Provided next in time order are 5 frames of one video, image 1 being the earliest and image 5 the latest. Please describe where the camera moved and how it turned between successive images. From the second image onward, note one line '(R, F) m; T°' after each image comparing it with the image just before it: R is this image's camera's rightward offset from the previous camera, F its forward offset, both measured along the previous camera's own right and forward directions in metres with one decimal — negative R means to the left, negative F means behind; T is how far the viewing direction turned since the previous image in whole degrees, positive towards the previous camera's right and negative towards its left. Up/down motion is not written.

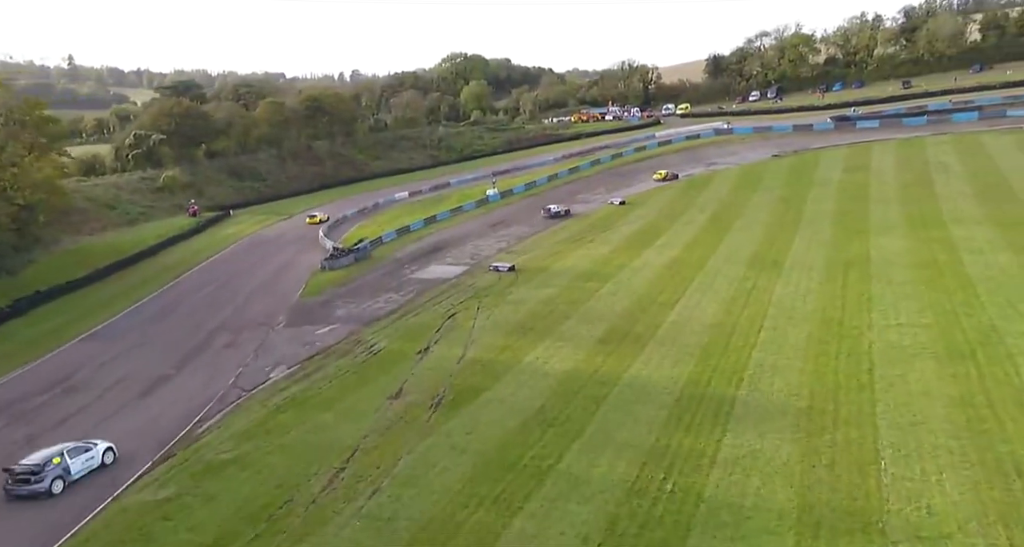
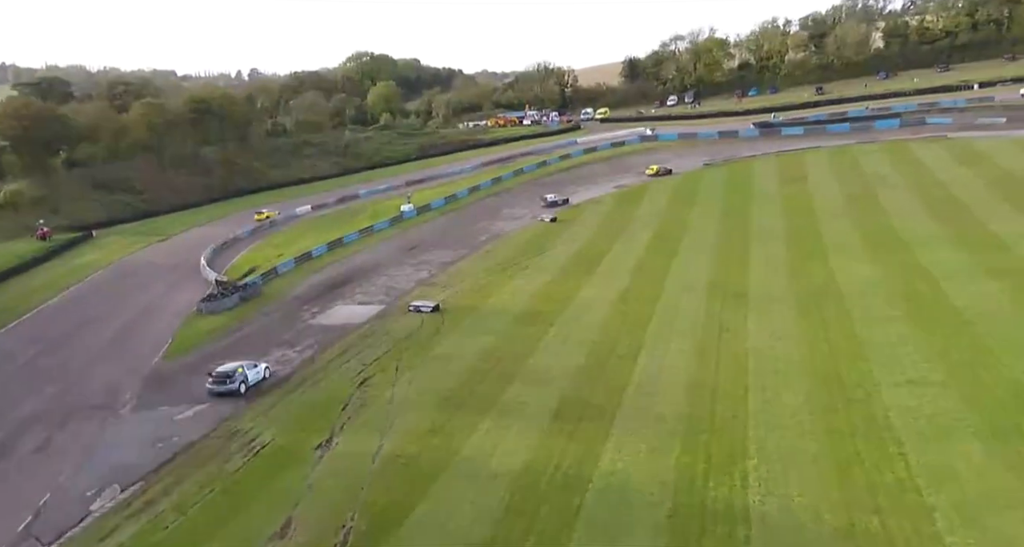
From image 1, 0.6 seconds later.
(-0.4, +5.4) m; +7°
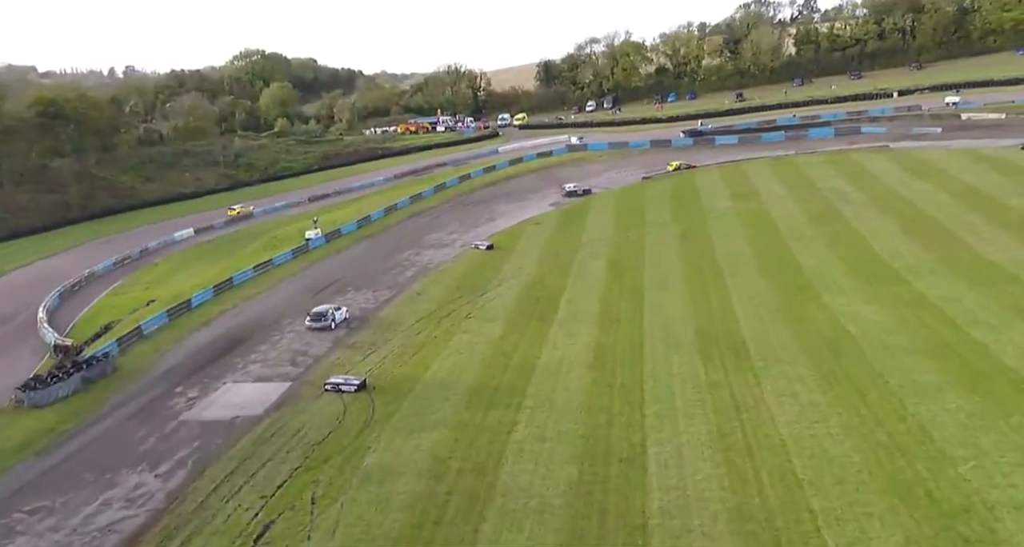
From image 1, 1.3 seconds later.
(-1.3, +6.6) m; +8°
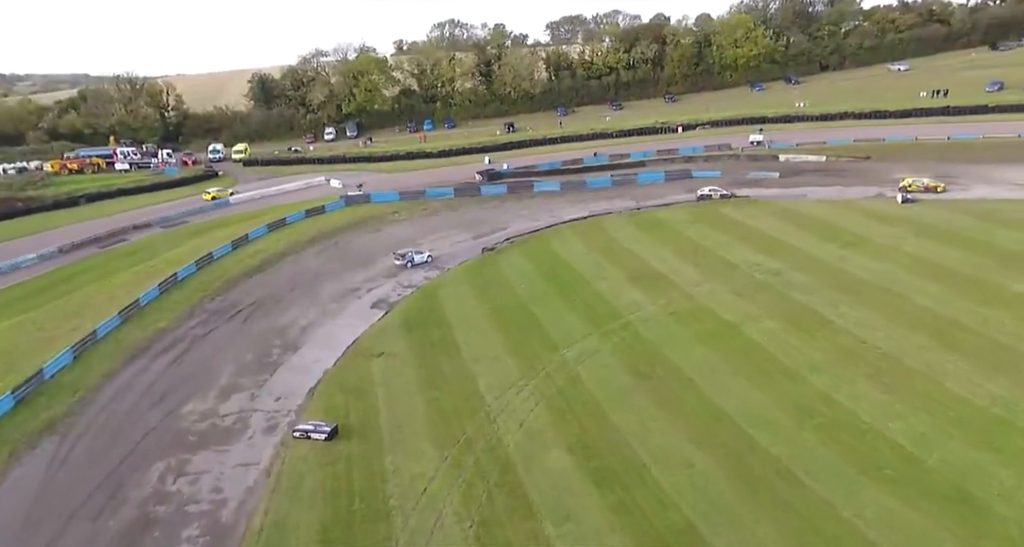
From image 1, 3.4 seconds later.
(-4.8, +18.2) m; +26°
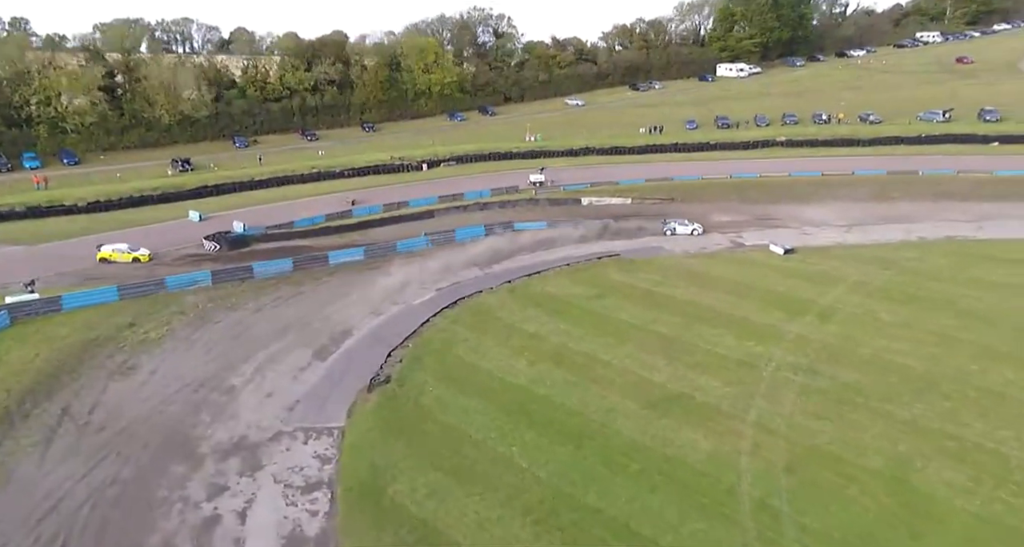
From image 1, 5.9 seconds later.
(-10.6, +15.4) m; +34°
